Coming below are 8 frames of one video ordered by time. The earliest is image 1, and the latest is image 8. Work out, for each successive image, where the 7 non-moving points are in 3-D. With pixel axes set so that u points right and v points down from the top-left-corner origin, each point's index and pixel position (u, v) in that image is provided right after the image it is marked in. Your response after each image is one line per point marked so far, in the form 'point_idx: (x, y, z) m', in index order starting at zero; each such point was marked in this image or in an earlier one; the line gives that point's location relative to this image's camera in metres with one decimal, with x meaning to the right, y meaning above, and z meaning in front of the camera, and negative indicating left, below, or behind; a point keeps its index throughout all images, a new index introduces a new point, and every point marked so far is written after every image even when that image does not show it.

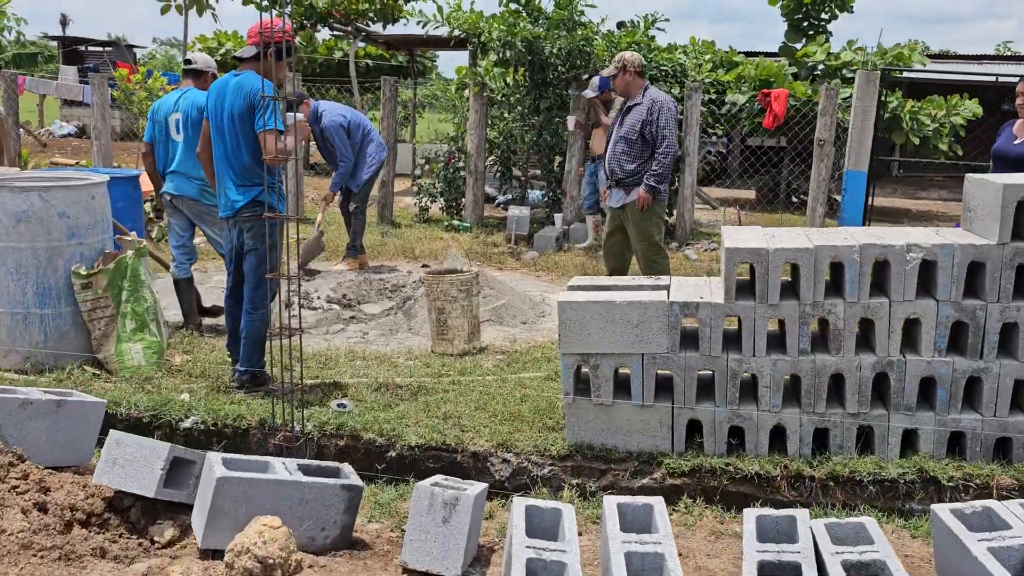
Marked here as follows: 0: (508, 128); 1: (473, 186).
0: (-0.1, +1.9, +10.1) m
1: (-0.5, +1.1, +10.0) m
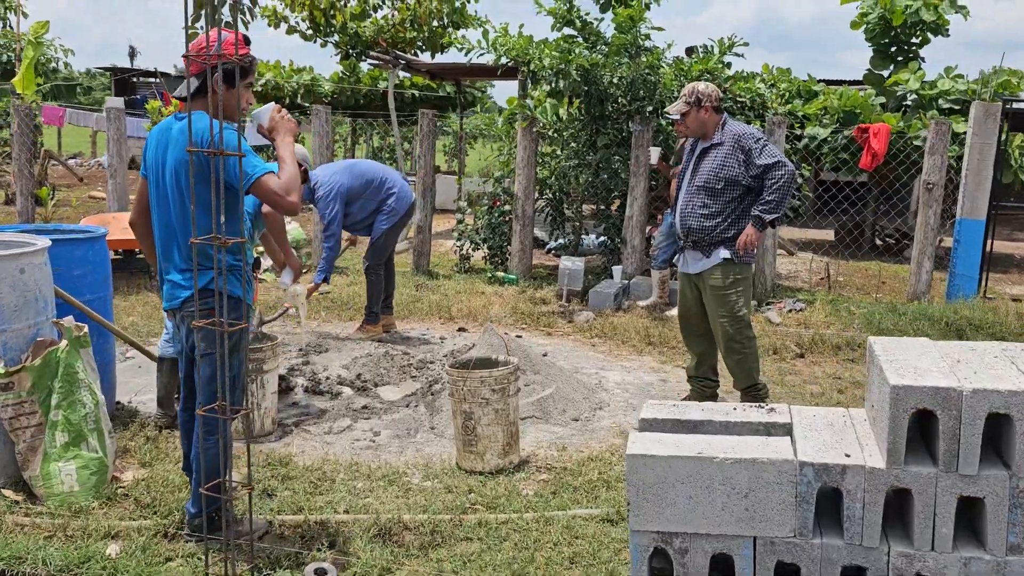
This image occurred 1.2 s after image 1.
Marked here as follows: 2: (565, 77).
0: (+0.5, +1.2, +8.9) m
1: (+0.1, +0.5, +8.9) m
2: (+0.5, +2.0, +8.1) m
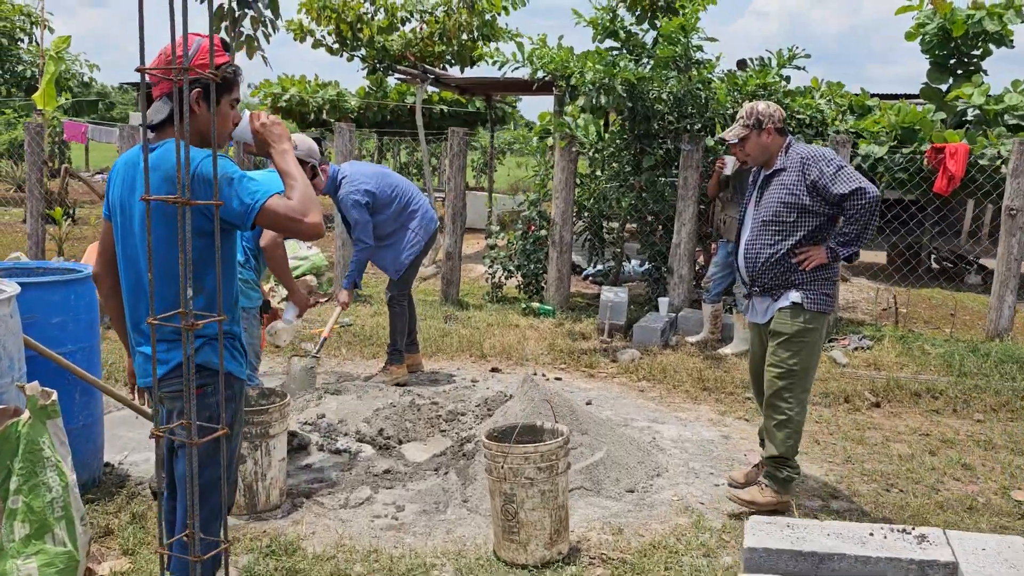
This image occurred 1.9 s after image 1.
0: (+0.8, +0.9, +8.3) m
1: (+0.4, +0.2, +8.2) m
2: (+0.8, +1.7, +7.5) m
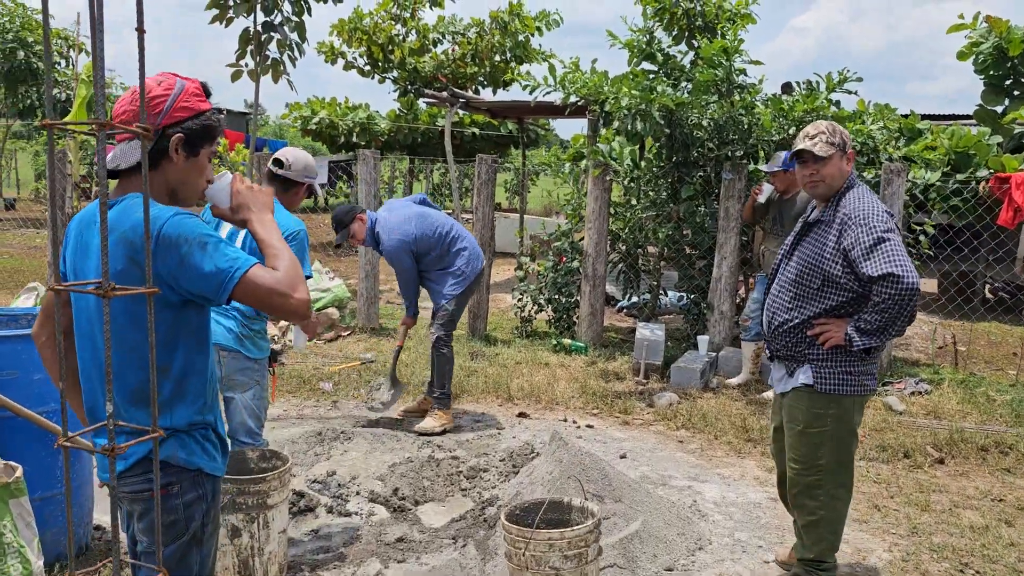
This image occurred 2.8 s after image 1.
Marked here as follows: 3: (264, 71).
0: (+1.1, +0.6, +7.8) m
1: (+0.7, -0.1, +7.8) m
2: (+1.1, +1.4, +7.1) m
3: (-2.8, +2.5, +9.9) m
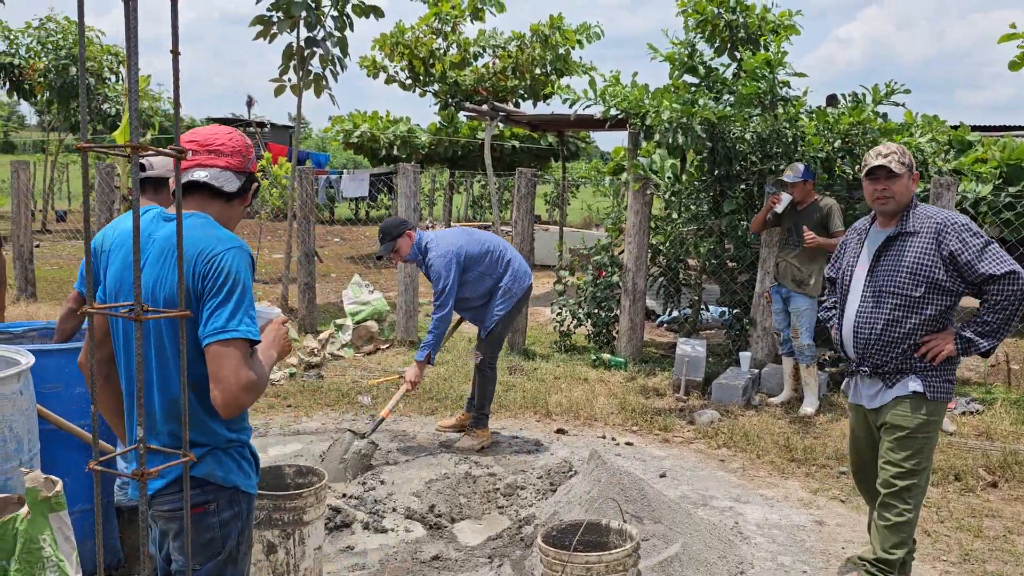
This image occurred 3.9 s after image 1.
0: (+1.5, +0.5, +7.7) m
1: (+1.0, -0.2, +7.7) m
2: (+1.4, +1.2, +7.0) m
3: (-2.3, +2.3, +10.0) m
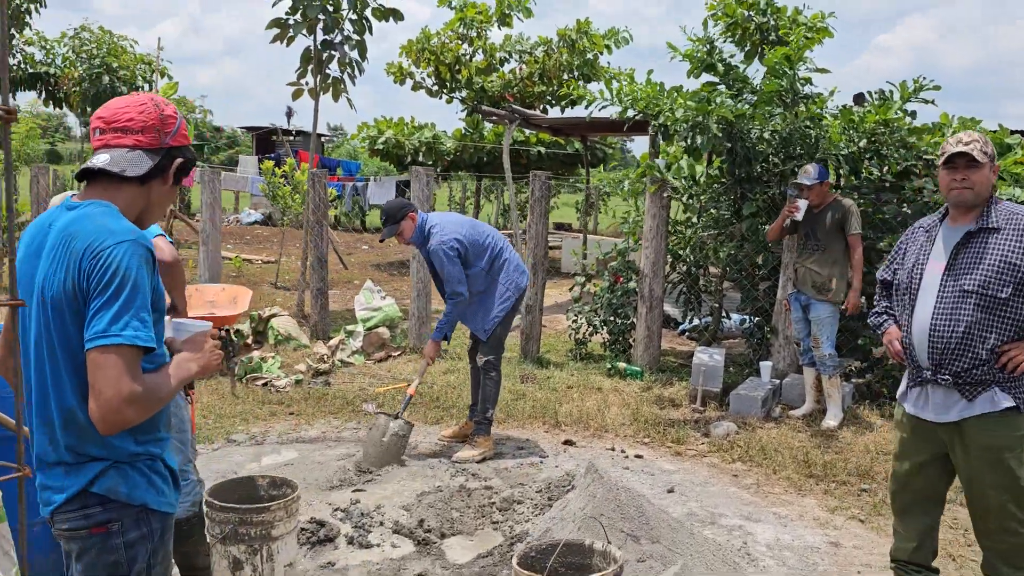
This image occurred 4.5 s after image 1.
0: (+1.6, +0.4, +7.5) m
1: (+1.1, -0.3, +7.4) m
2: (+1.5, +1.2, +6.7) m
3: (-2.1, +2.2, +9.9) m
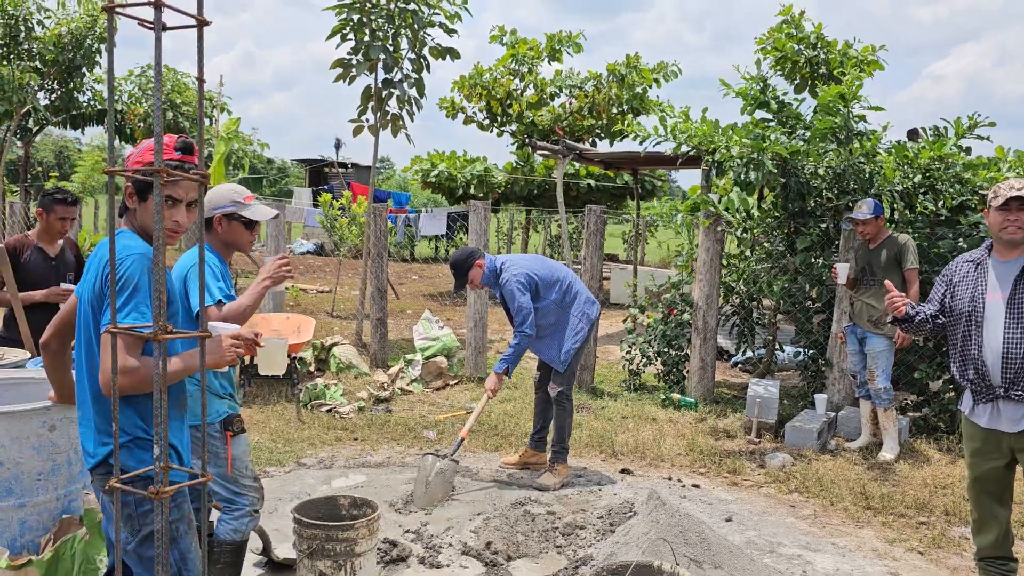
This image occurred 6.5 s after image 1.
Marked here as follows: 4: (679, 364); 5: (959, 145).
0: (+2.1, +0.2, +7.6) m
1: (+1.6, -0.5, +7.6) m
2: (+1.9, +0.9, +6.9) m
3: (-1.5, +1.9, +10.3) m
4: (+1.5, -0.7, +7.9) m
5: (+3.4, +1.1, +6.7) m
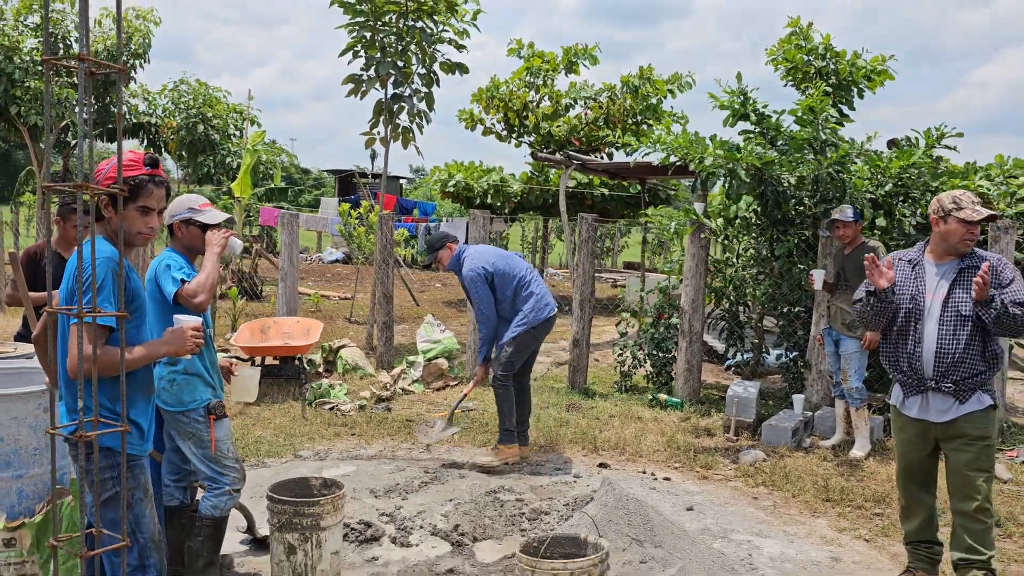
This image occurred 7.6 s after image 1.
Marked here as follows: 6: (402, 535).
0: (+2.0, +0.1, +7.9) m
1: (+1.6, -0.6, +7.8) m
2: (+1.8, +0.9, +7.2) m
3: (-1.4, +1.8, +10.7) m
4: (+1.5, -0.7, +8.2) m
5: (+3.3, +1.1, +6.9) m
6: (-0.6, -1.3, +4.7) m
